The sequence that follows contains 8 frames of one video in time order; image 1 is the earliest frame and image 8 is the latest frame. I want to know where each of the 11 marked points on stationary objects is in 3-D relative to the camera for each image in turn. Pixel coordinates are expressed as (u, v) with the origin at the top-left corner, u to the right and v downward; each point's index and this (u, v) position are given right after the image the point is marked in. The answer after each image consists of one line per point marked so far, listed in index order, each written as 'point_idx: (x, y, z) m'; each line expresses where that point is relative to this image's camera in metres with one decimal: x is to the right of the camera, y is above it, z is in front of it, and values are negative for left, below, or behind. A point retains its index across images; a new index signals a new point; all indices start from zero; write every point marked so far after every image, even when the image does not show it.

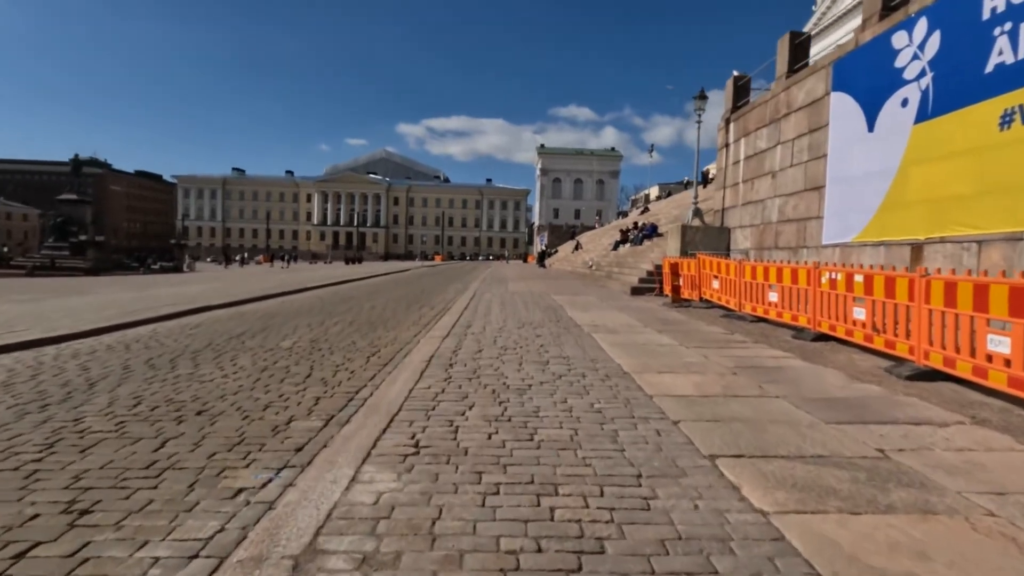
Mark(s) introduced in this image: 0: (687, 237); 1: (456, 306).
0: (+5.6, +1.6, +16.9) m
1: (-1.4, -0.5, +13.4) m
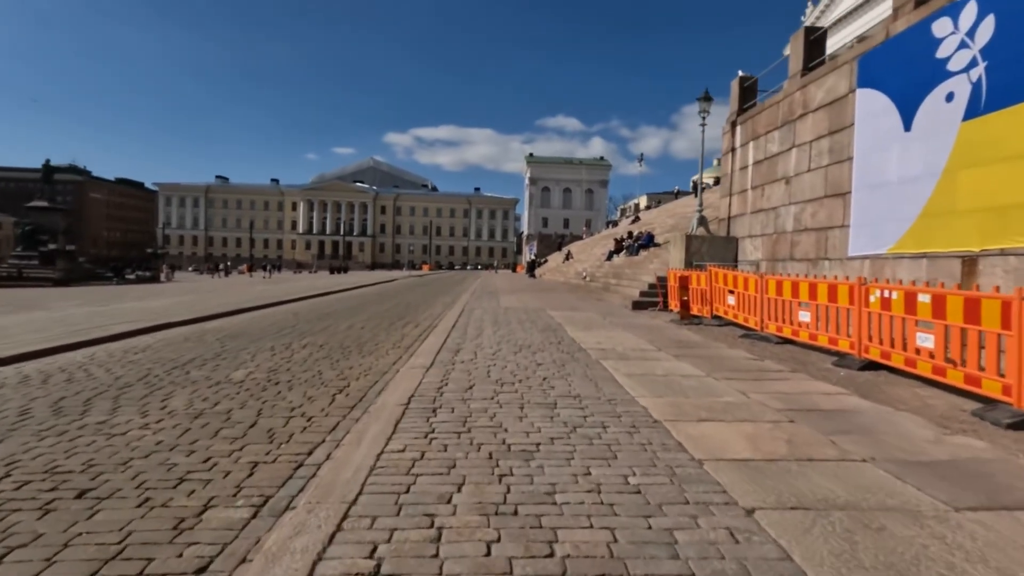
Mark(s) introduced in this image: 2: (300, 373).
0: (+5.3, +1.2, +15.8) m
1: (-1.6, -0.8, +12.0) m
2: (-2.9, -1.2, +7.3) m
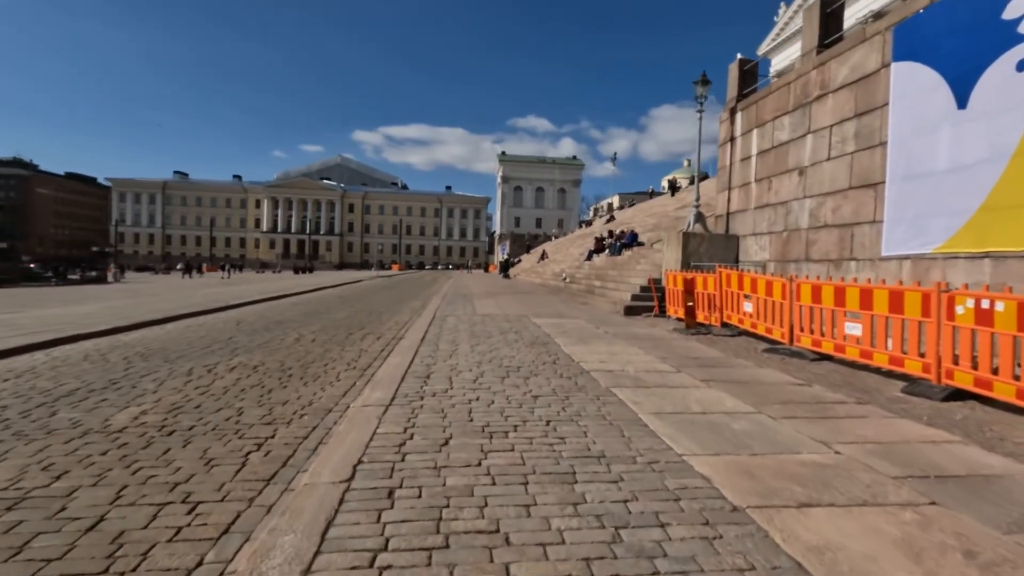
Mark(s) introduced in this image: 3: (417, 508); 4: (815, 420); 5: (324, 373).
0: (+4.8, +1.1, +14.2) m
1: (-1.9, -0.9, +10.1) m
2: (-3.0, -1.3, +5.4) m
3: (-0.5, -1.3, +3.2) m
4: (+2.9, -1.3, +5.1) m
5: (-2.6, -1.2, +7.4) m
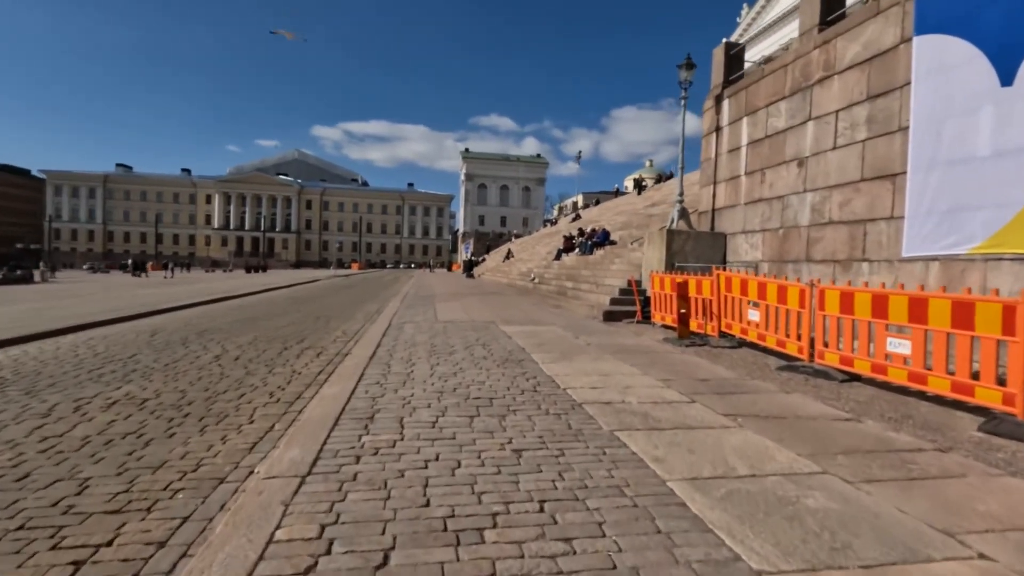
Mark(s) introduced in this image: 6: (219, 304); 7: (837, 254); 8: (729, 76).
0: (+4.0, +1.0, +12.9) m
1: (-2.4, -1.0, +8.4) m
2: (-3.2, -1.4, +3.6) m
3: (-0.6, -1.4, +1.5) m
4: (+2.7, -1.4, +3.7) m
5: (-2.9, -1.3, +5.6) m
6: (-10.3, -0.6, +18.7) m
7: (+5.9, +0.6, +9.7) m
8: (+5.6, +5.5, +13.8) m
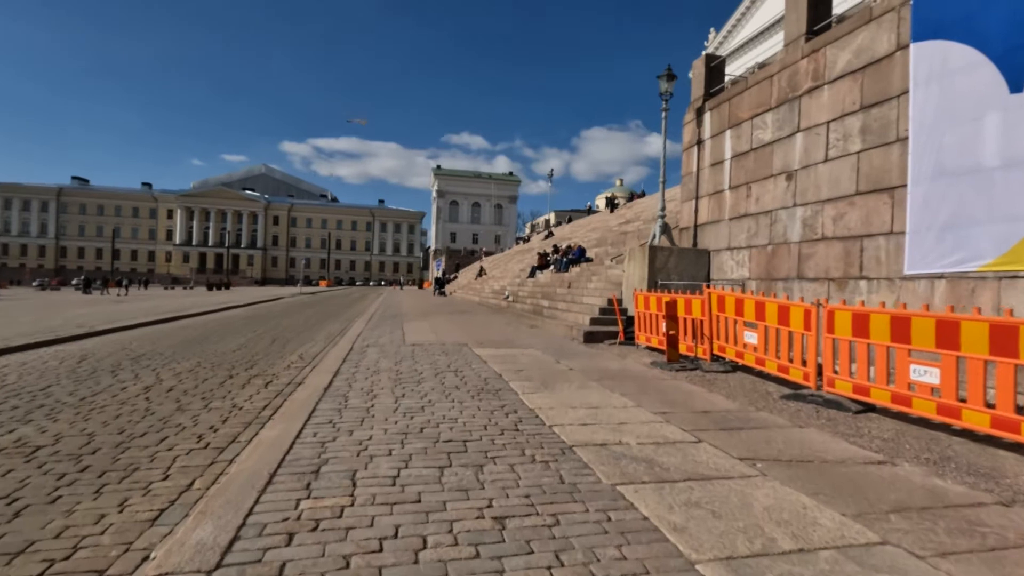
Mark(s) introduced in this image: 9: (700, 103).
0: (+3.4, +0.6, +12.3) m
1: (-2.8, -1.3, +7.4) m
2: (-3.3, -1.5, +2.5) m
3: (-0.6, -1.5, +0.6) m
4: (+2.6, -1.5, +2.9) m
5: (-3.1, -1.5, +4.6) m
6: (-11.1, -1.2, +17.3) m
7: (+5.5, +0.3, +9.1) m
8: (+5.0, +5.0, +13.4) m
9: (+4.7, +4.7, +13.4) m
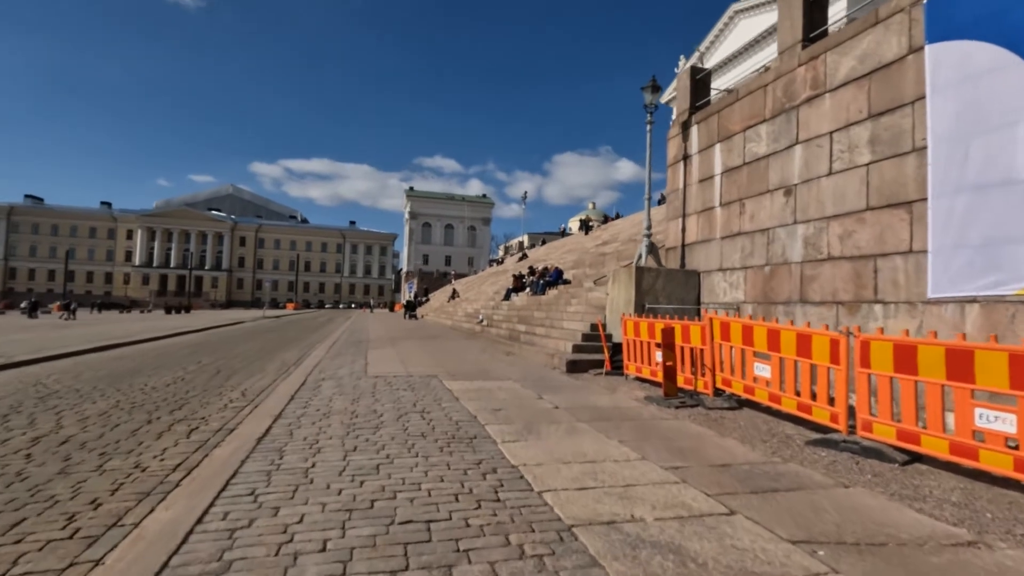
0: (+2.8, +0.1, +11.4) m
1: (-3.0, -1.6, +6.0) m
2: (-3.3, -1.6, +1.2) m
3: (-0.5, -1.5, -0.6) m
4: (+2.6, -1.6, +1.9) m
5: (-3.2, -1.7, +3.2) m
6: (-11.9, -1.9, +15.5) m
7: (+5.1, -0.1, +8.3) m
8: (+4.4, +4.5, +12.8) m
9: (+4.2, +4.1, +12.7) m
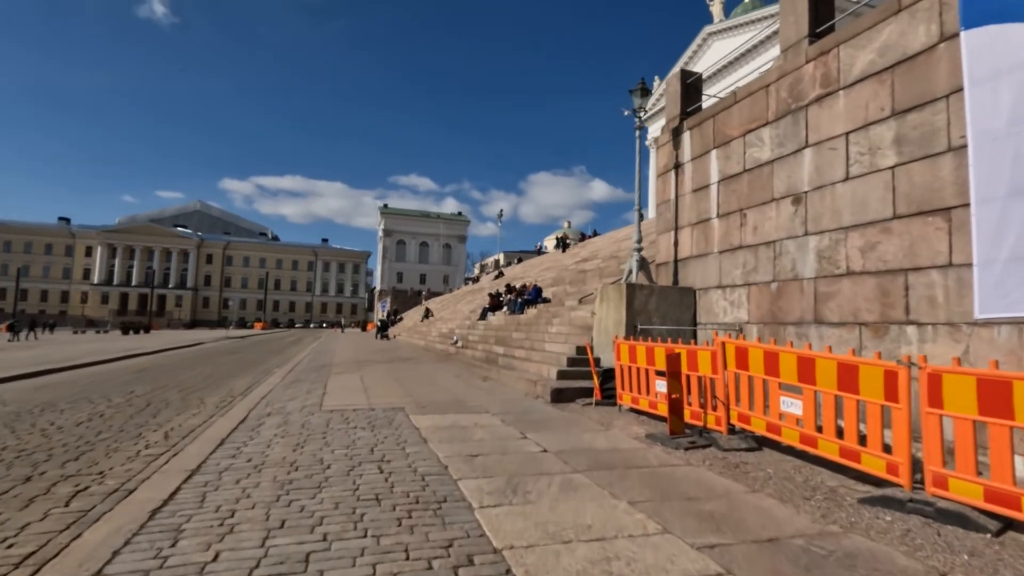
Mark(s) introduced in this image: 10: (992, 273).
0: (+2.4, -0.3, +10.3) m
1: (-3.2, -1.8, +4.6) m
2: (-3.3, -1.6, -0.3) m
3: (-0.3, -1.4, -1.8) m
4: (+2.6, -1.7, +0.8) m
5: (-3.3, -1.7, +1.8) m
6: (-12.5, -2.4, +13.7) m
7: (+4.8, -0.4, +7.3) m
8: (+3.9, +4.1, +11.9) m
9: (+3.7, +3.7, +11.8) m
10: (+5.3, +0.2, +5.9) m
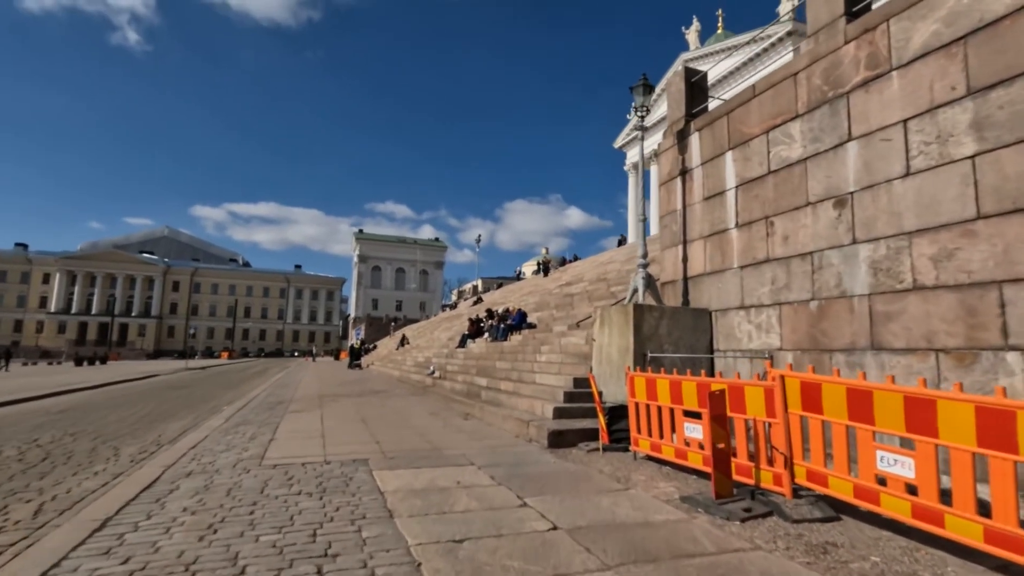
0: (+2.2, -0.6, +8.8) m
1: (-3.1, -1.9, +2.8) m
2: (-3.0, -1.5, -2.1) m
3: (0.0, -1.2, -3.5) m
4: (+2.8, -1.5, -0.8) m
5: (-3.1, -1.7, 0.0) m
6: (-12.8, -3.0, +11.4) m
7: (+4.7, -0.5, +5.9) m
8: (+3.6, +3.6, +10.7) m
9: (+3.4, +3.2, +10.5) m
10: (+5.3, 0.0, +4.5) m
